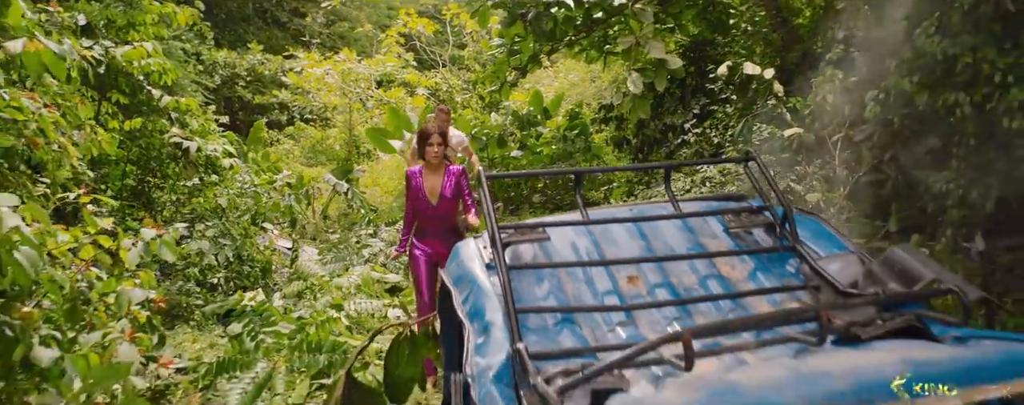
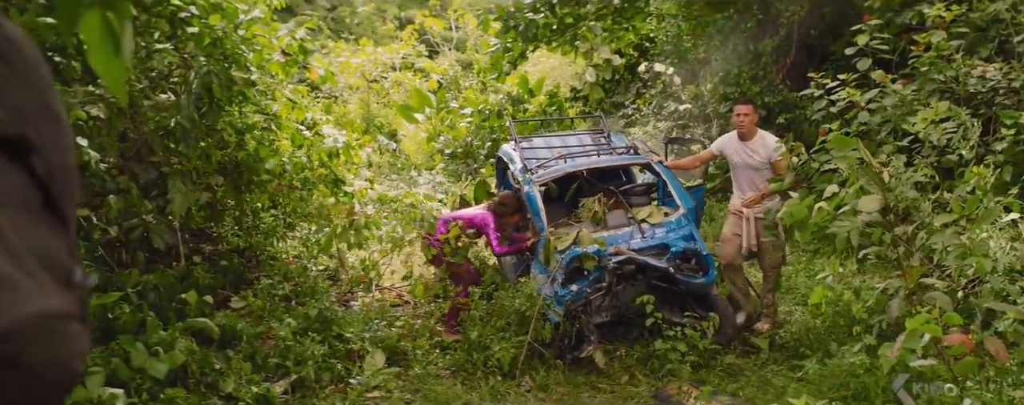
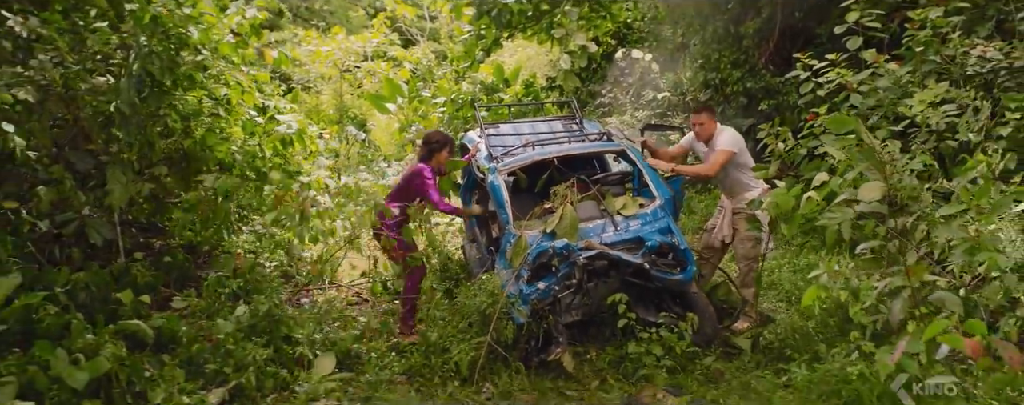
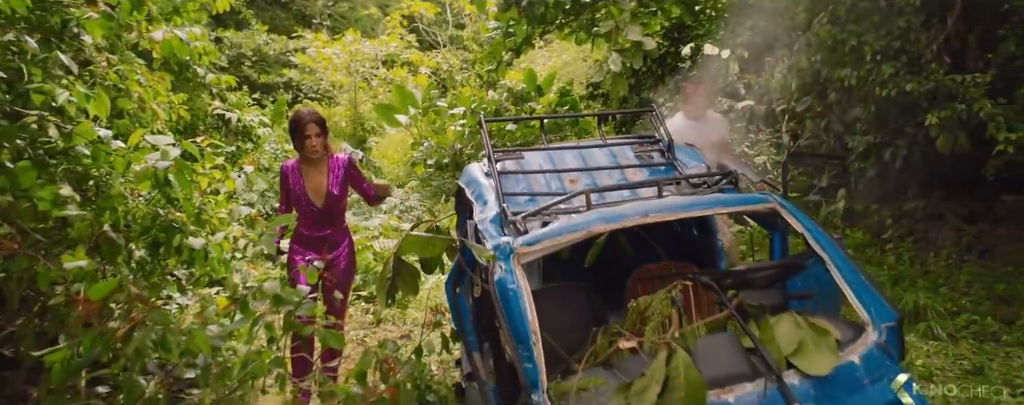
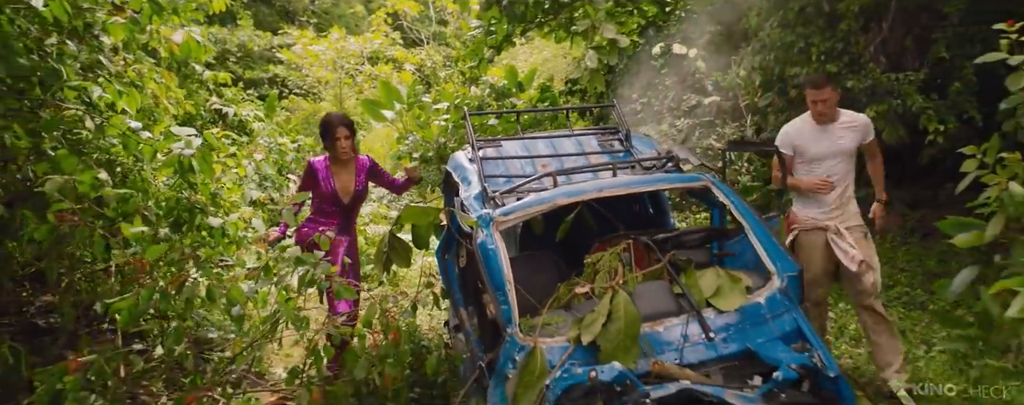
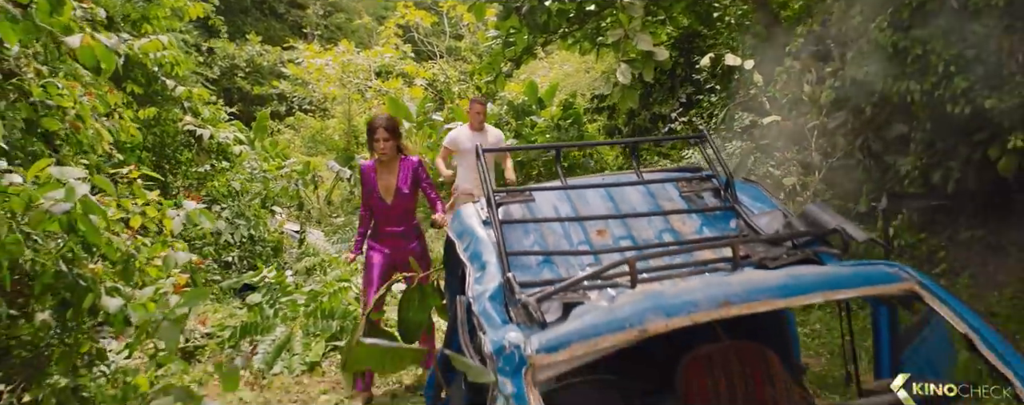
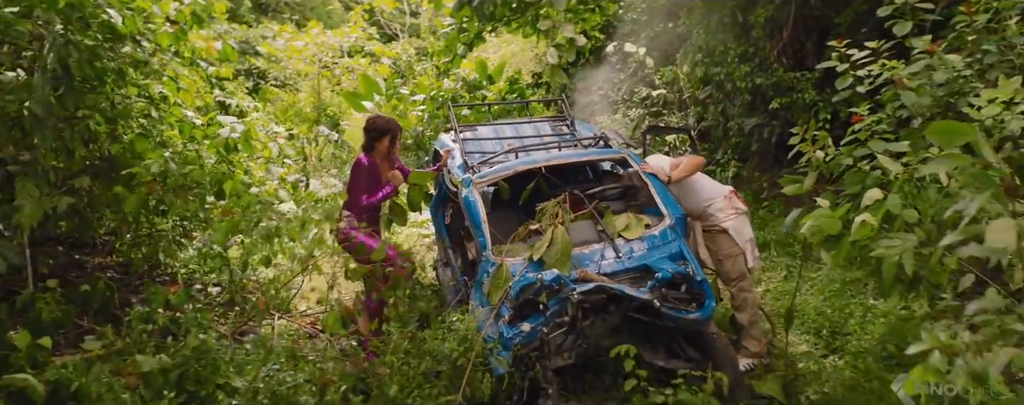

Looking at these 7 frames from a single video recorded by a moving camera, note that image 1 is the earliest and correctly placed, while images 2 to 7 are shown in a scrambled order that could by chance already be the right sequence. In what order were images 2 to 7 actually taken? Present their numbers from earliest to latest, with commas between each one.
6, 4, 5, 7, 3, 2
